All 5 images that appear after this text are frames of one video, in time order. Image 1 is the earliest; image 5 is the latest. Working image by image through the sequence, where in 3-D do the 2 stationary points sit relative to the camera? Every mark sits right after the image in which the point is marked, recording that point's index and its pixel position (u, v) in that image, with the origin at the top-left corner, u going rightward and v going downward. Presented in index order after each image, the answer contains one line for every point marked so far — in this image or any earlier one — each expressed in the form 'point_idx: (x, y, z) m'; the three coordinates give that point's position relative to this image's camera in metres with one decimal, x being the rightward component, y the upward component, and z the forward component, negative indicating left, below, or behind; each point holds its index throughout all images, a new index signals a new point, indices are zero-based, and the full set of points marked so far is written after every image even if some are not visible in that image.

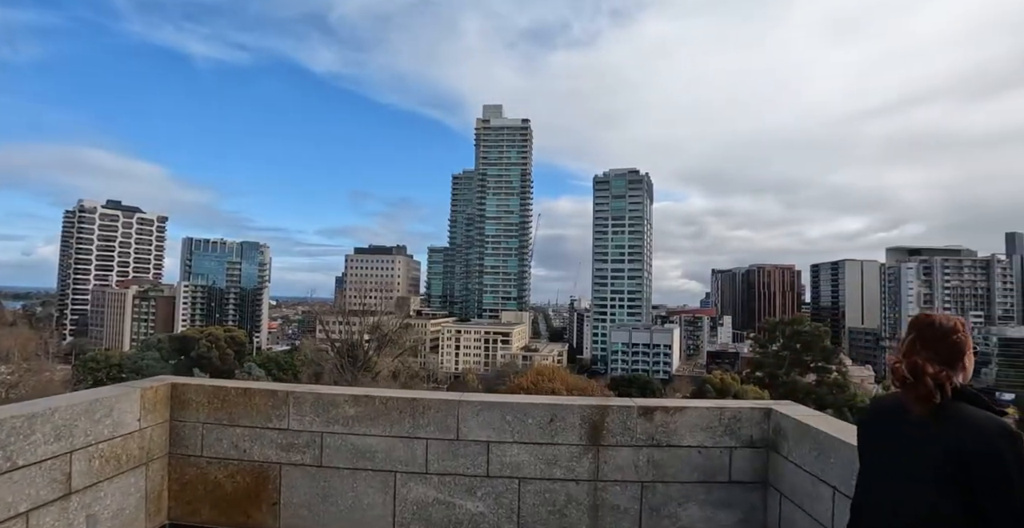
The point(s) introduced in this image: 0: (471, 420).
0: (-0.3, -1.4, +5.3) m
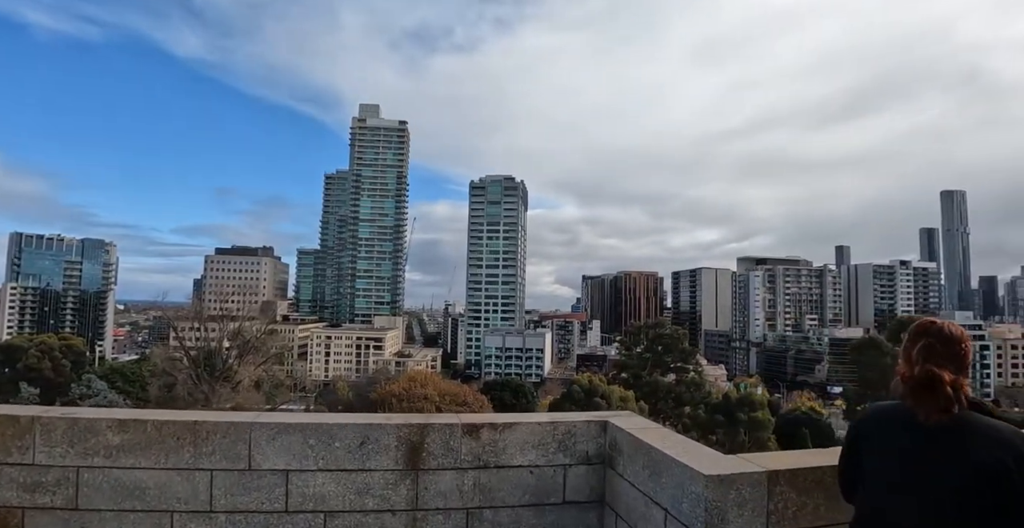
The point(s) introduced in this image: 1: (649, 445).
0: (-1.8, -1.3, +4.3) m
1: (+0.8, -1.0, +3.4) m
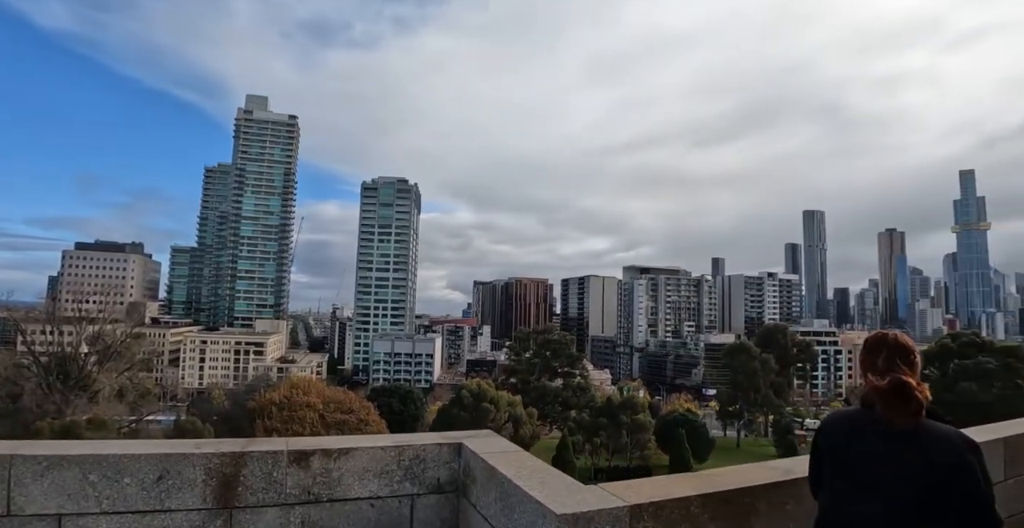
0: (-2.7, -1.2, +3.3) m
1: (0.0, -1.0, +2.9) m
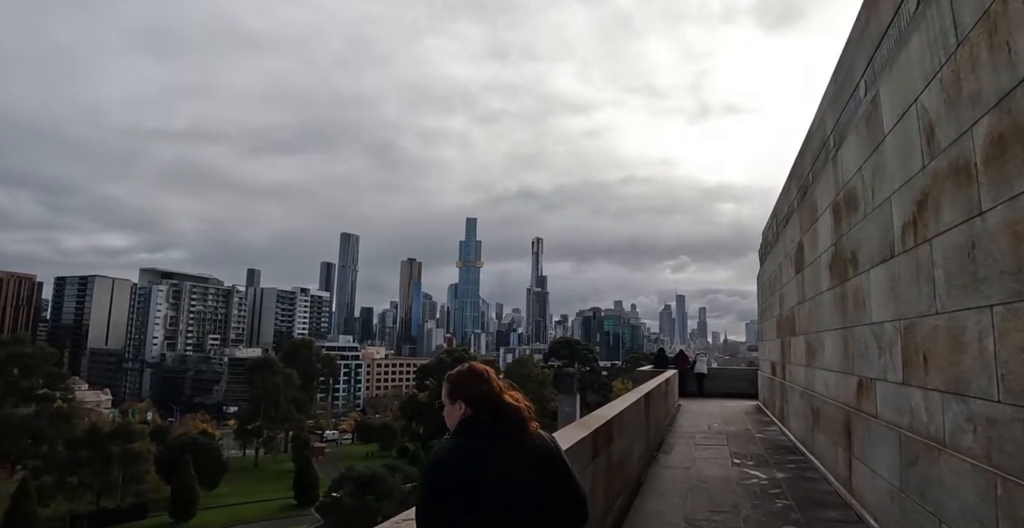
0: (-4.3, -0.7, -0.7) m
1: (-2.0, -0.8, +0.8) m
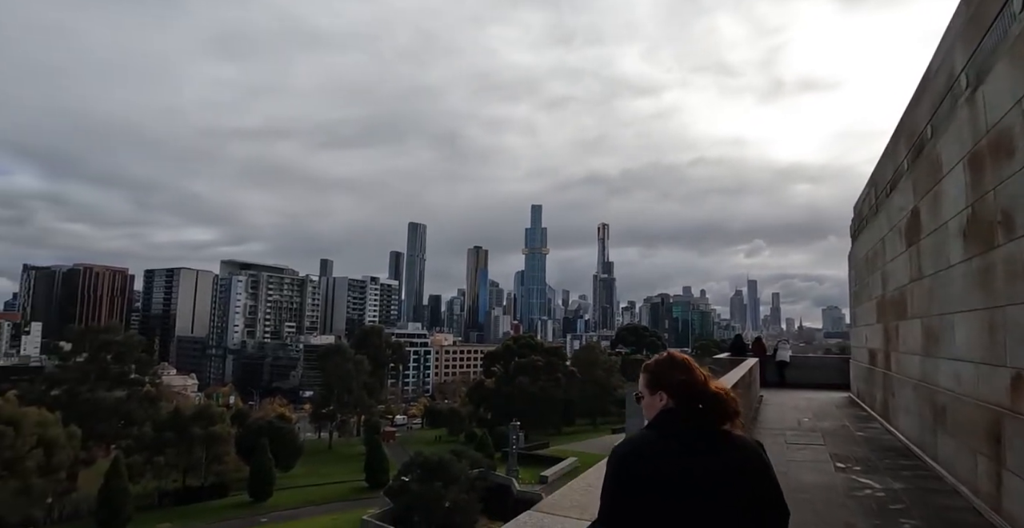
0: (-4.4, -0.8, -0.4) m
1: (-1.9, -0.8, +0.9) m
